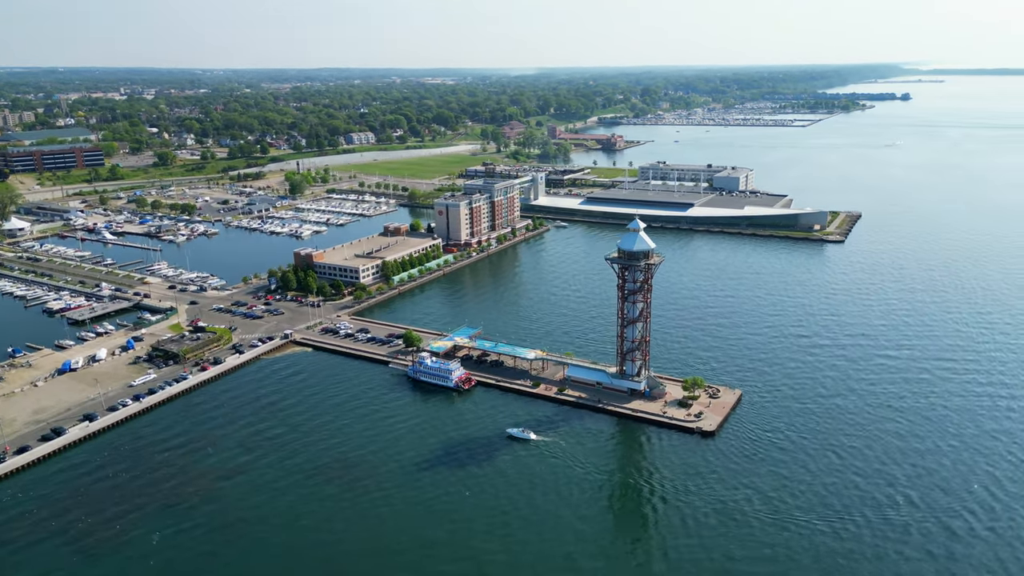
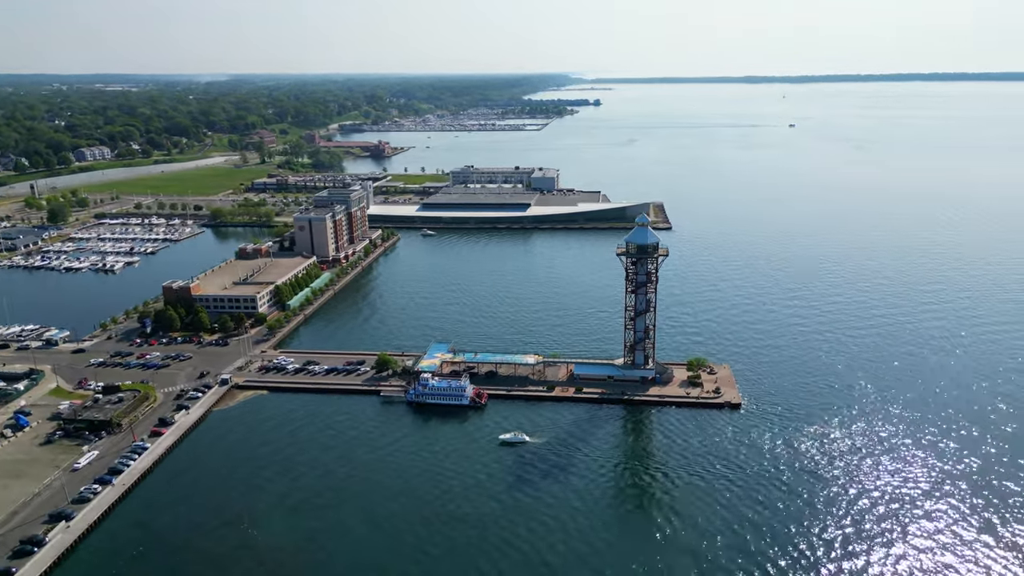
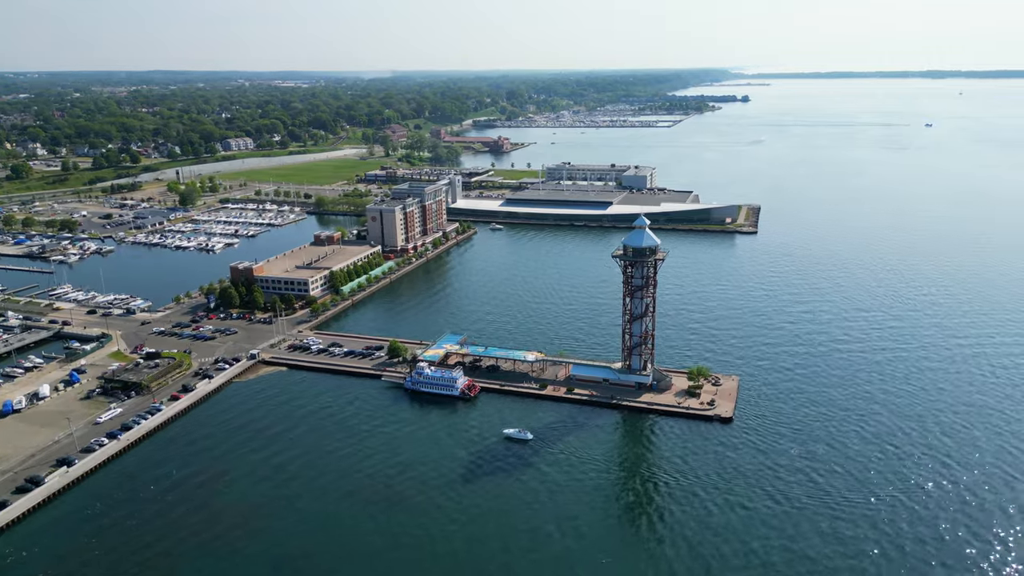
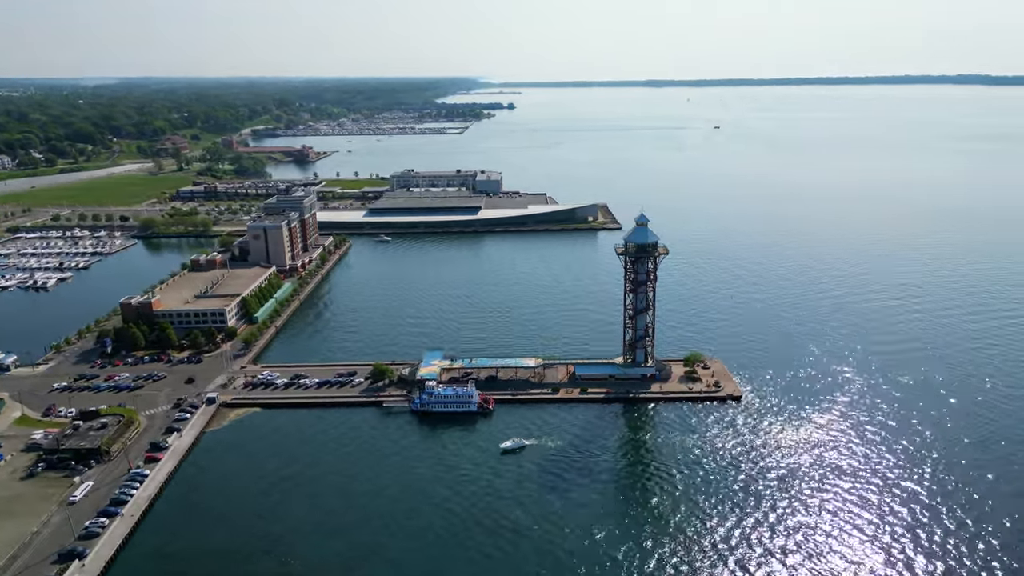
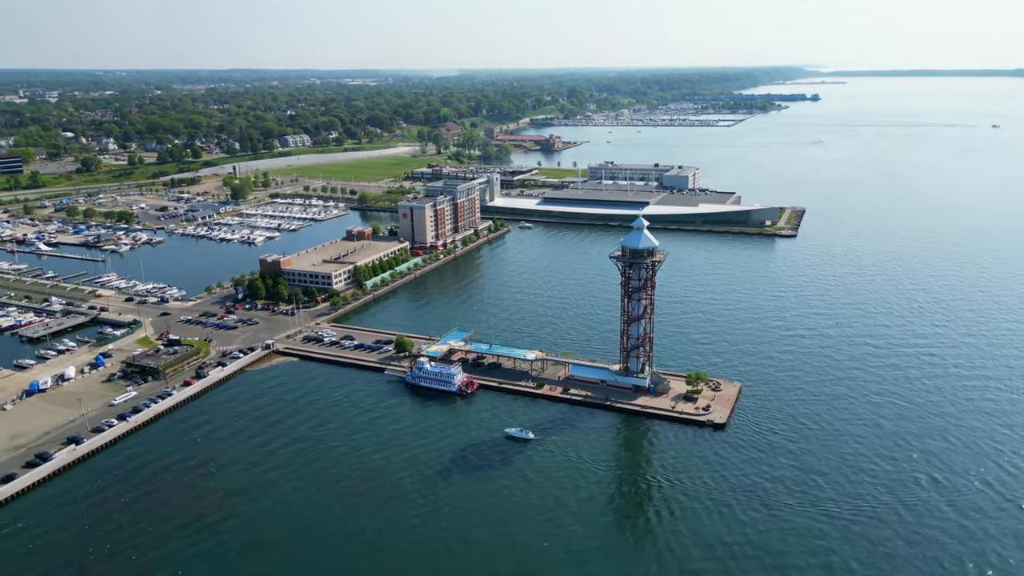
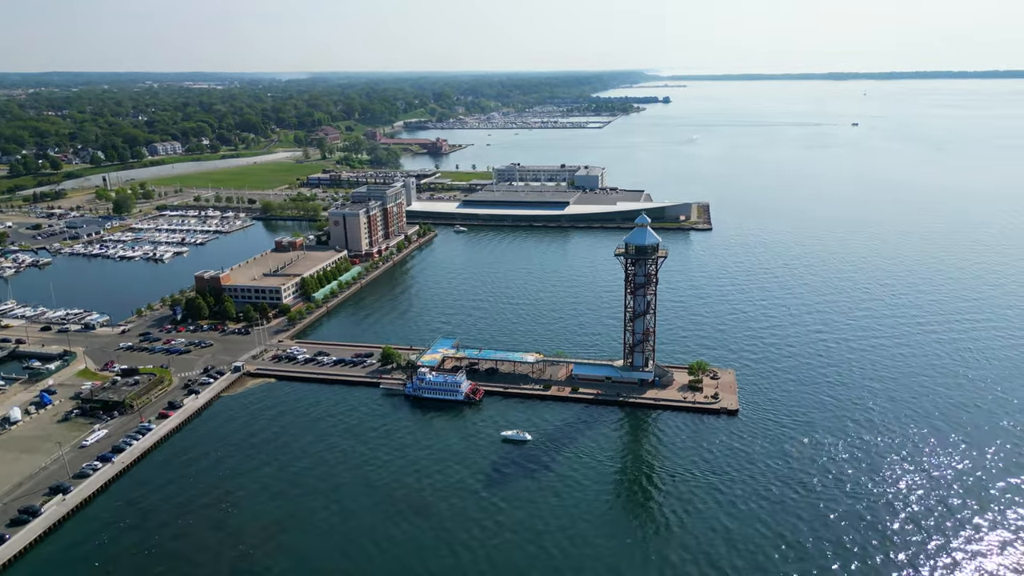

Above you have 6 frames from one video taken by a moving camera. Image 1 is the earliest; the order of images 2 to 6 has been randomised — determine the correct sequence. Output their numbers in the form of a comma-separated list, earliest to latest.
5, 3, 6, 2, 4
